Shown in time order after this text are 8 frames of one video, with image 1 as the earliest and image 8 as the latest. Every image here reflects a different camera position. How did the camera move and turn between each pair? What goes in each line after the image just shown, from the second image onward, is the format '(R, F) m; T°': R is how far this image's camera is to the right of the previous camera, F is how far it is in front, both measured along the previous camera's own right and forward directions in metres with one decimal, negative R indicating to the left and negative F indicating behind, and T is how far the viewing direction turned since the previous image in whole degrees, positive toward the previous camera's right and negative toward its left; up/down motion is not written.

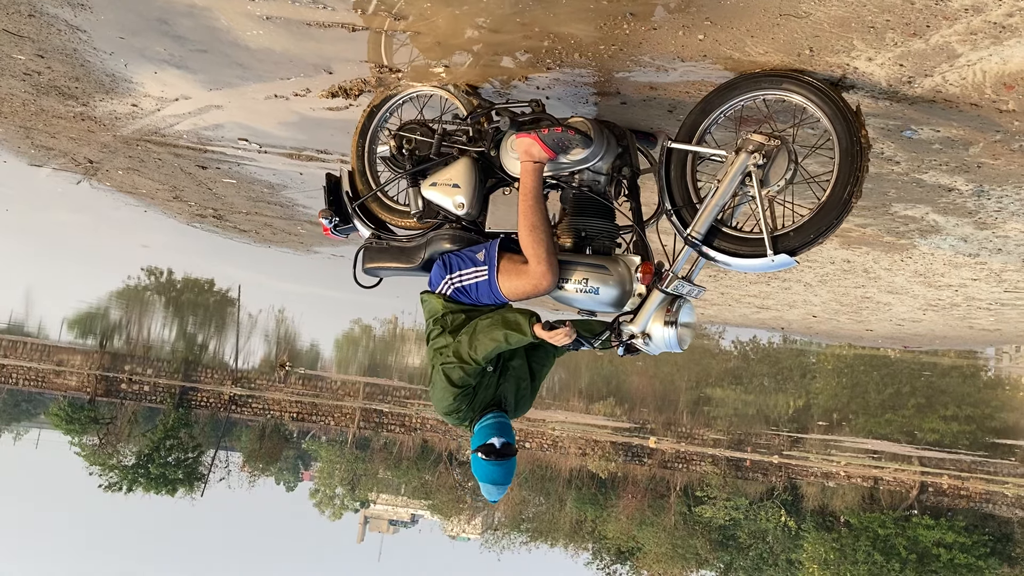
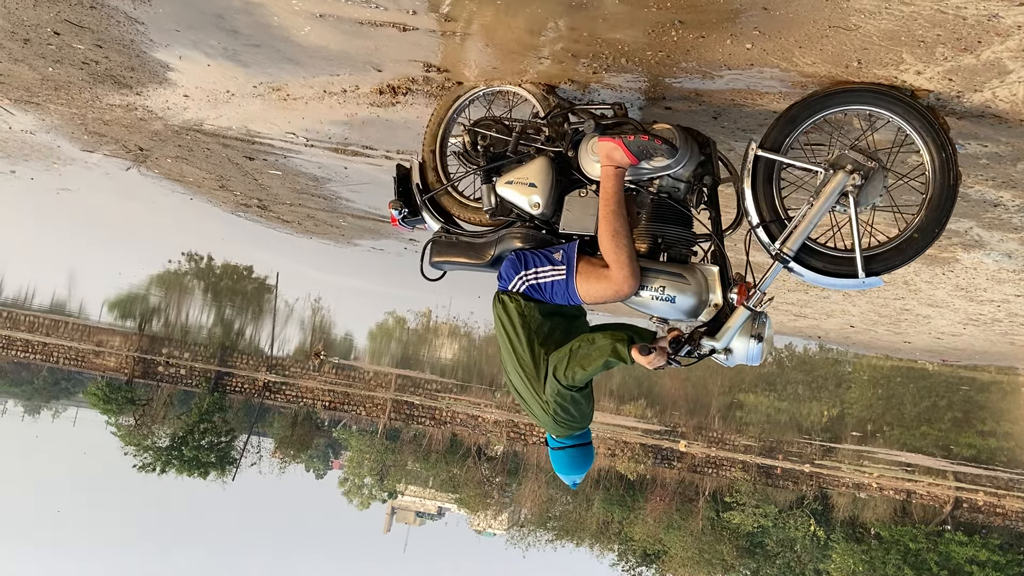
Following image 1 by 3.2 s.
(-0.3, 0.0) m; -1°
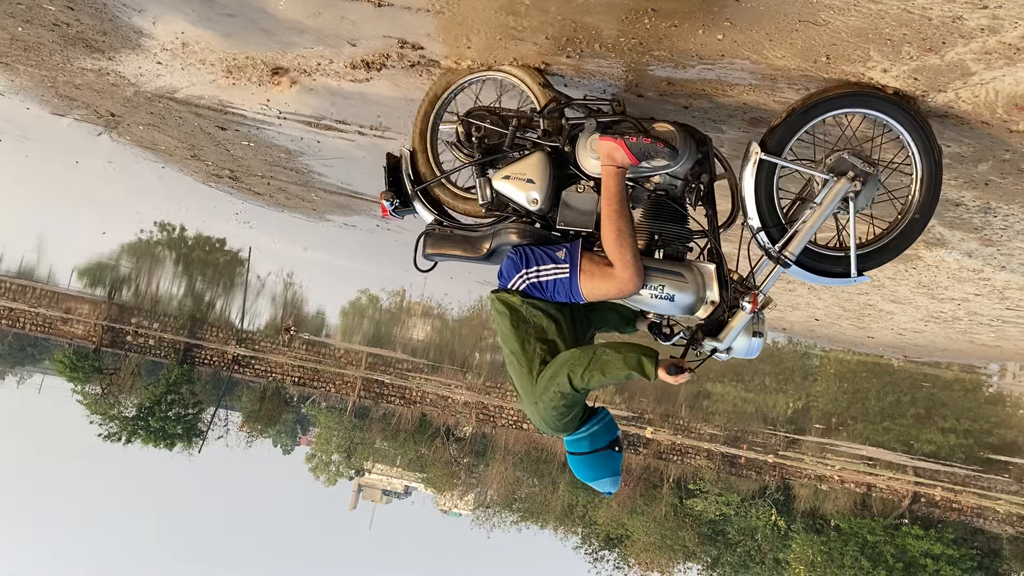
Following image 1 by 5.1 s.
(+0.2, 0.0) m; +1°
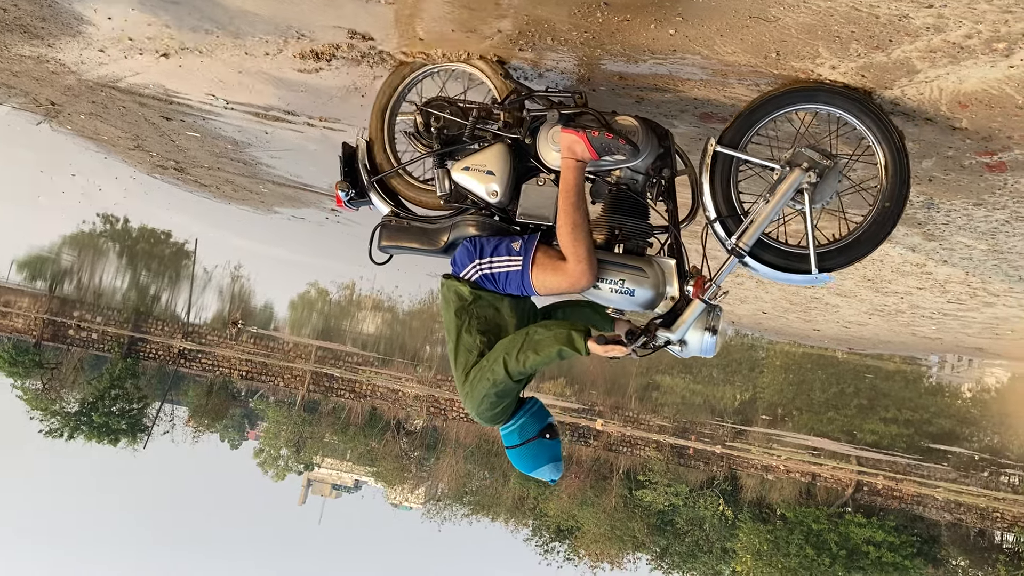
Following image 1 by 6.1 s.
(+0.4, 0.0) m; +2°
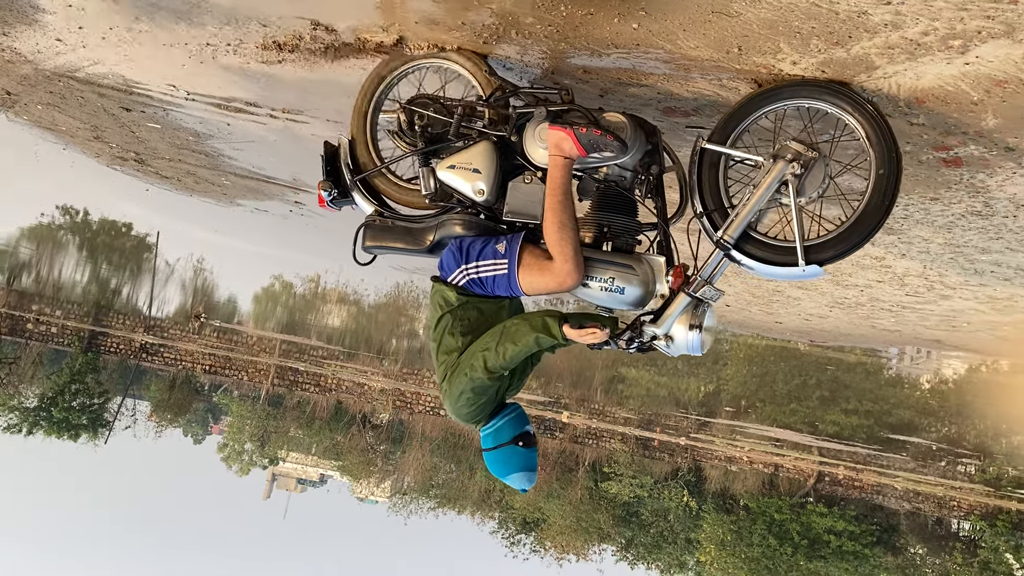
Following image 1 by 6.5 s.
(+0.3, 0.0) m; +1°
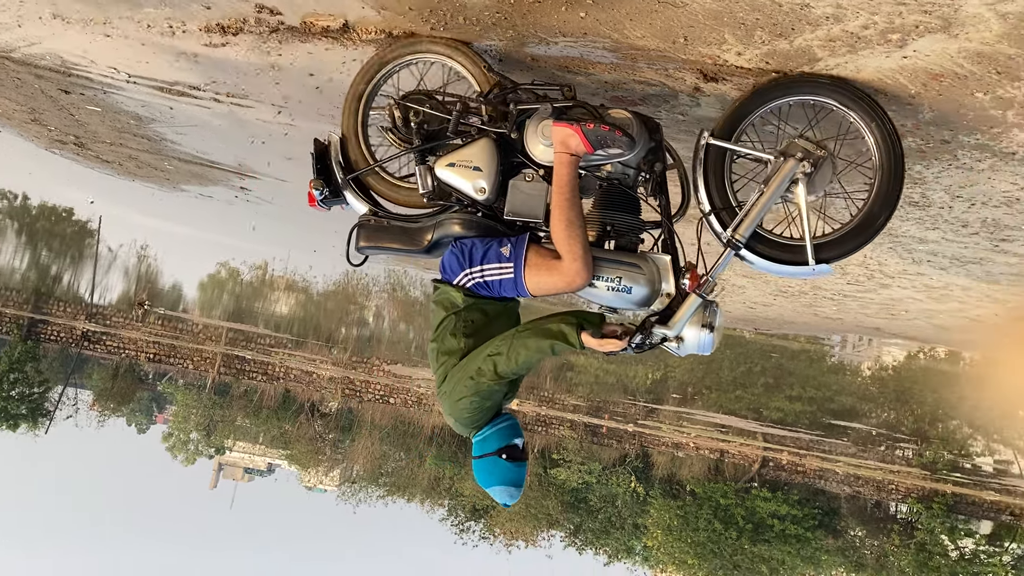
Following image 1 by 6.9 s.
(+0.4, 0.0) m; +2°
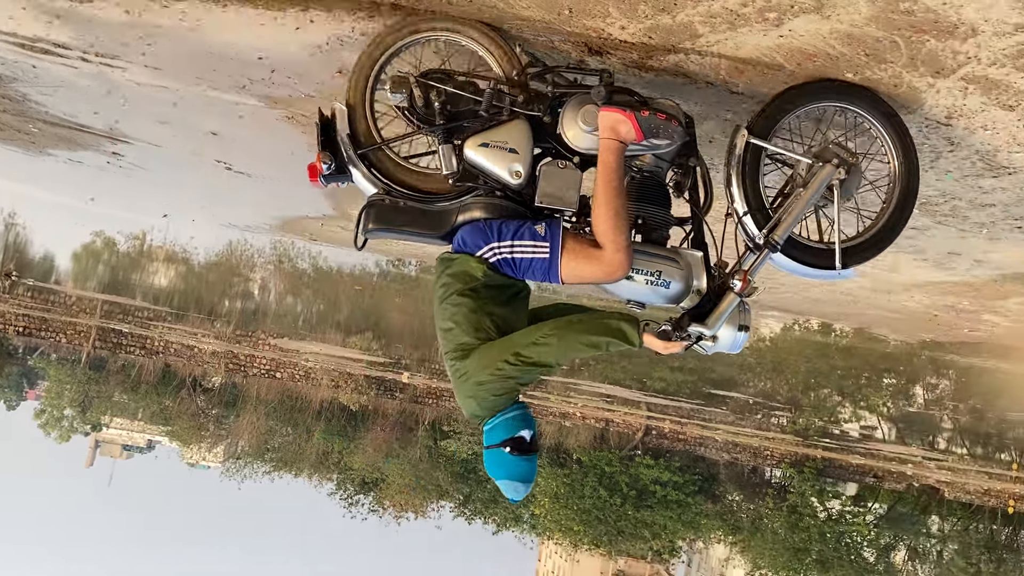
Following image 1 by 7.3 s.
(+0.9, 0.0) m; +4°
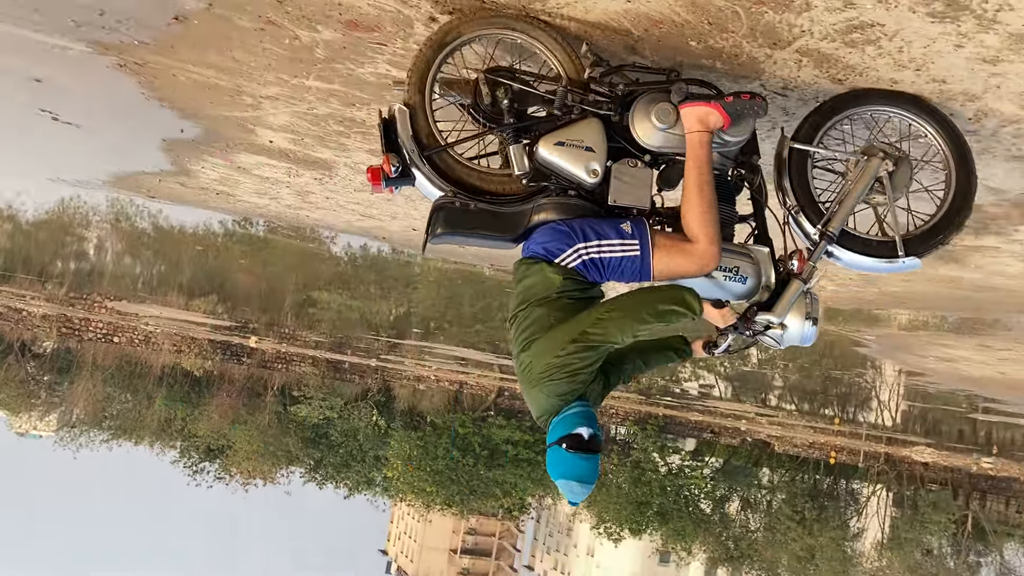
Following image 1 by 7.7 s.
(+1.2, 0.0) m; +5°
